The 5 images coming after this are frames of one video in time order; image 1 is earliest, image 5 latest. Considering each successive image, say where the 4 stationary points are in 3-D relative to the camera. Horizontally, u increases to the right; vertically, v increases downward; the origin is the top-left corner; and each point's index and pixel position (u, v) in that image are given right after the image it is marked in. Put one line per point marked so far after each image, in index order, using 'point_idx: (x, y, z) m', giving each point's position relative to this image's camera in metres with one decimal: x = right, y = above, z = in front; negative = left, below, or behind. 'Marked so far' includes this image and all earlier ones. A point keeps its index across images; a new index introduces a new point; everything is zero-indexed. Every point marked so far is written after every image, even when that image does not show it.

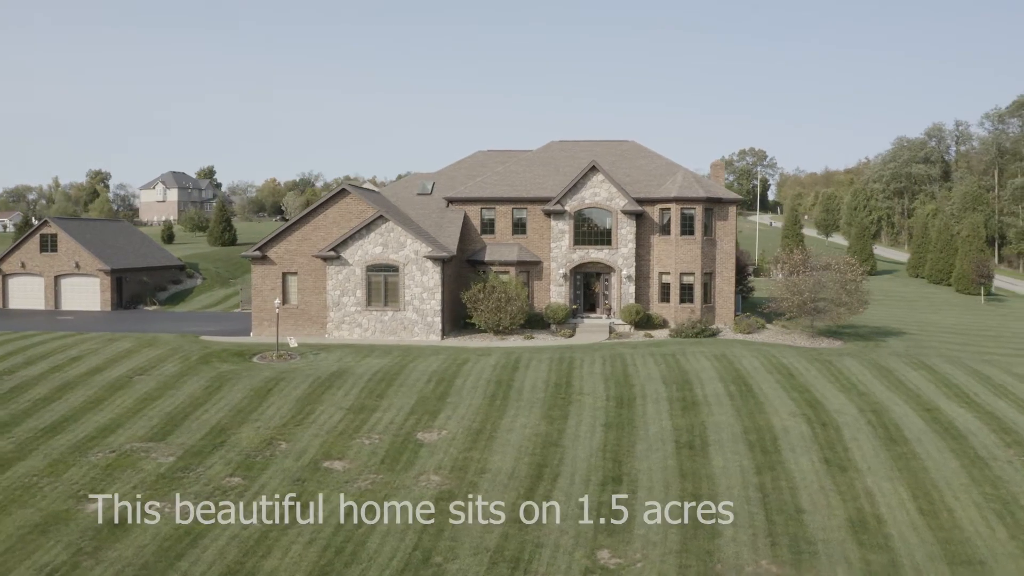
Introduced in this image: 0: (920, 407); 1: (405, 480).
0: (+10.5, -3.1, +19.3) m
1: (-2.3, -4.2, +16.5) m
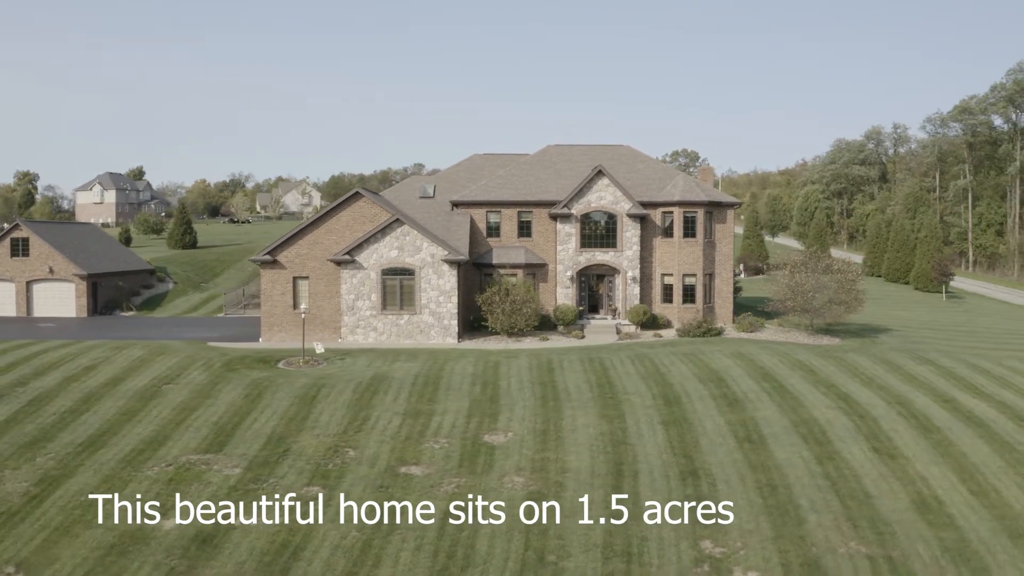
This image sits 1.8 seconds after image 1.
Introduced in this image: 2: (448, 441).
0: (+11.9, -3.1, +21.0) m
1: (-0.5, -4.3, +16.8) m
2: (-1.5, -3.8, +18.4) m
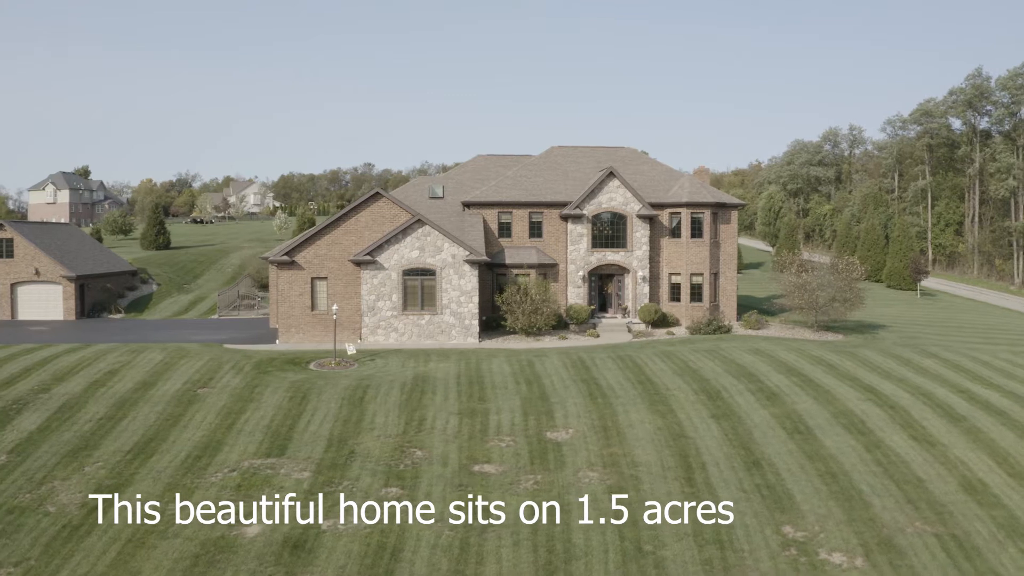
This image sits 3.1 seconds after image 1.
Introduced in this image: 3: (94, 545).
0: (+13.2, -3.0, +22.4) m
1: (+1.3, -4.3, +17.1) m
2: (0.0, -3.8, +18.7) m
3: (-8.5, -5.2, +15.2) m
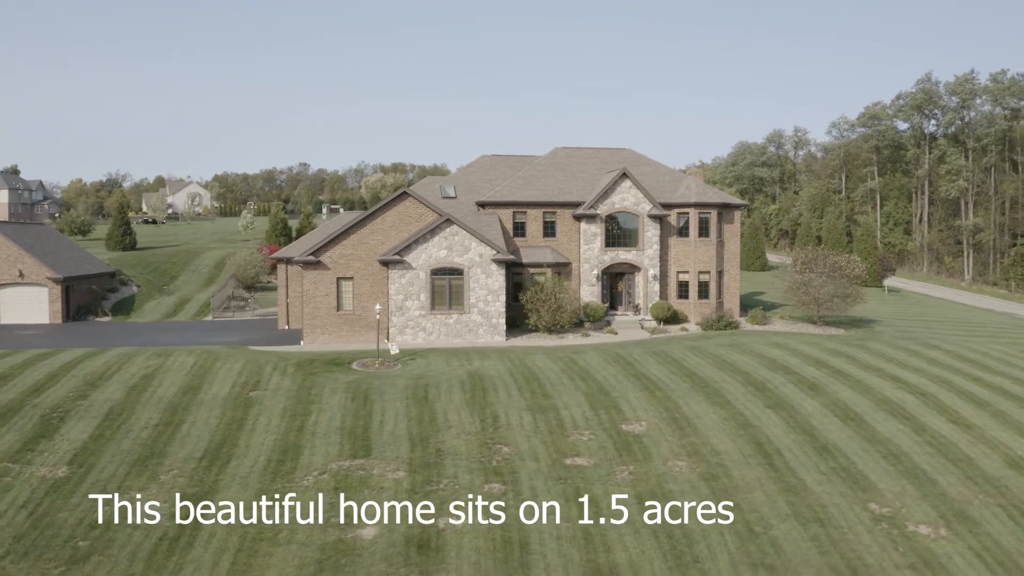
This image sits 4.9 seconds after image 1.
0: (+14.7, -2.8, +24.3) m
1: (+3.4, -4.2, +17.6) m
2: (+2.0, -3.7, +19.0) m
3: (-6.0, -5.2, +14.6) m
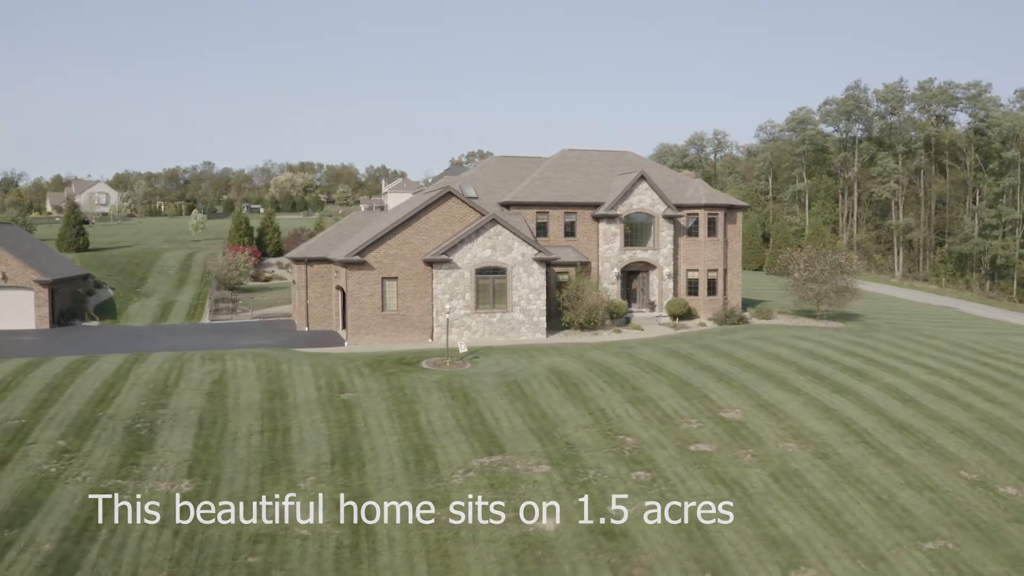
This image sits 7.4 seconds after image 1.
0: (+16.6, -2.6, +27.1) m
1: (+6.6, -4.0, +18.7) m
2: (+4.9, -3.5, +19.9) m
3: (-2.3, -5.1, +14.2) m
